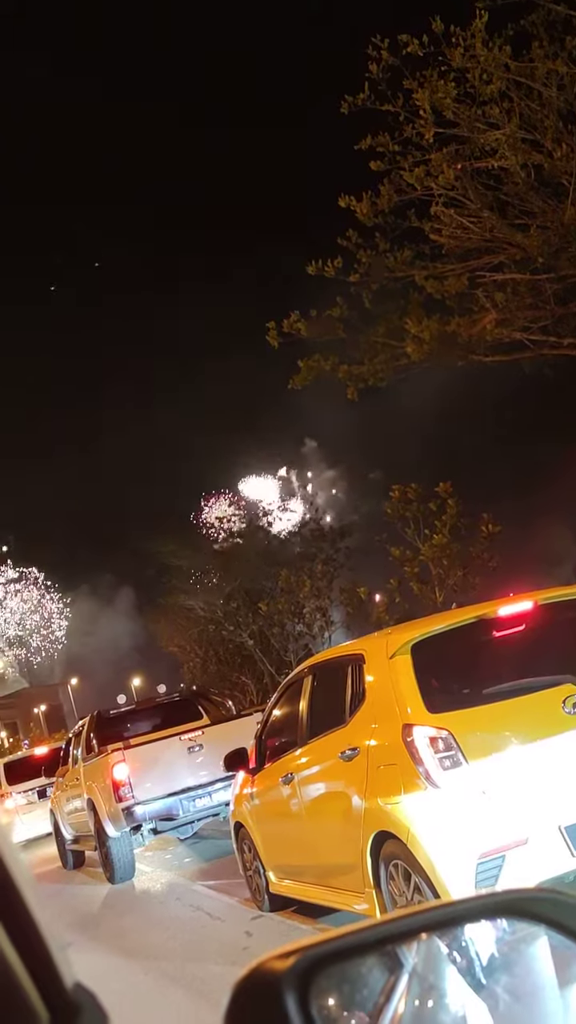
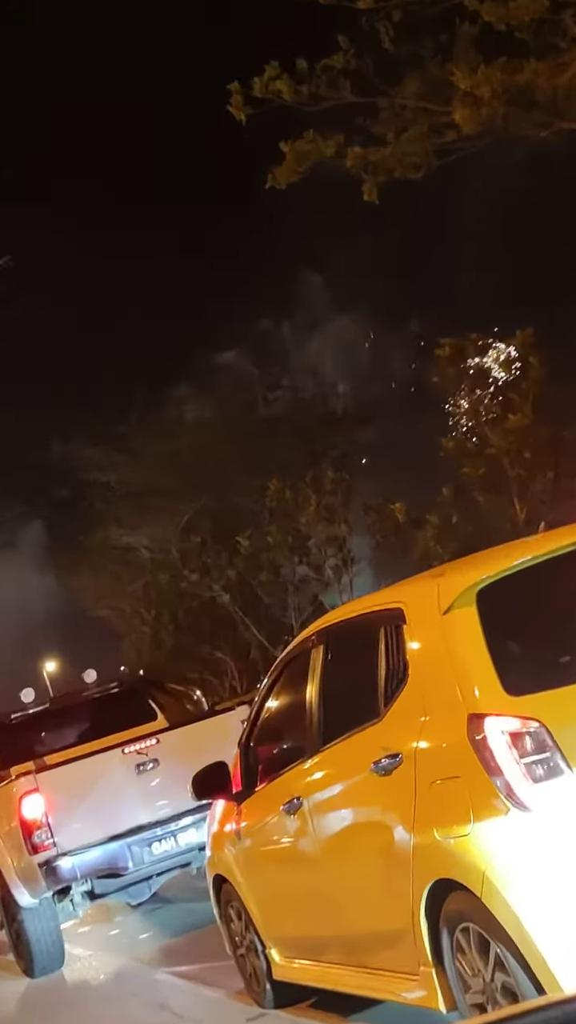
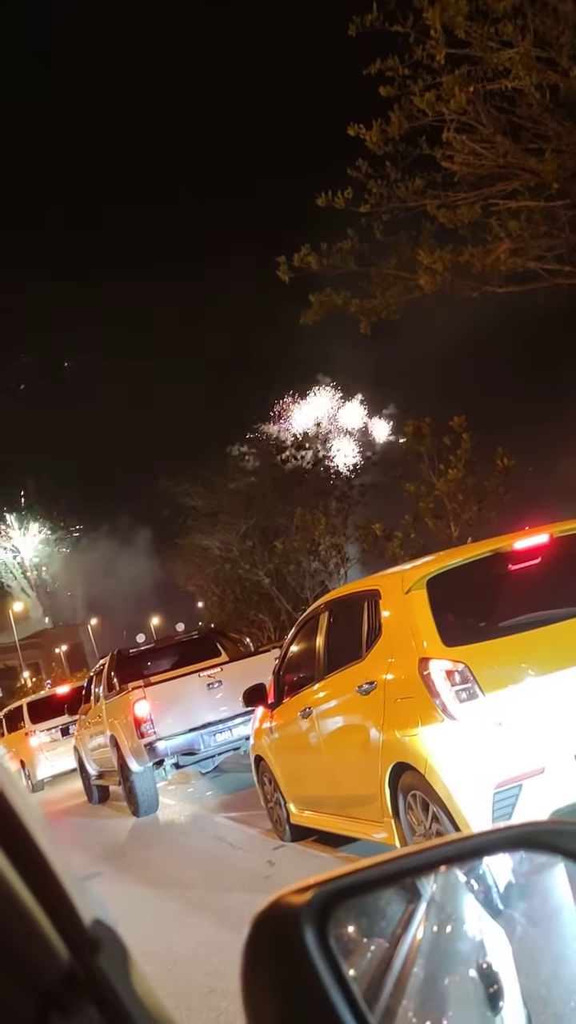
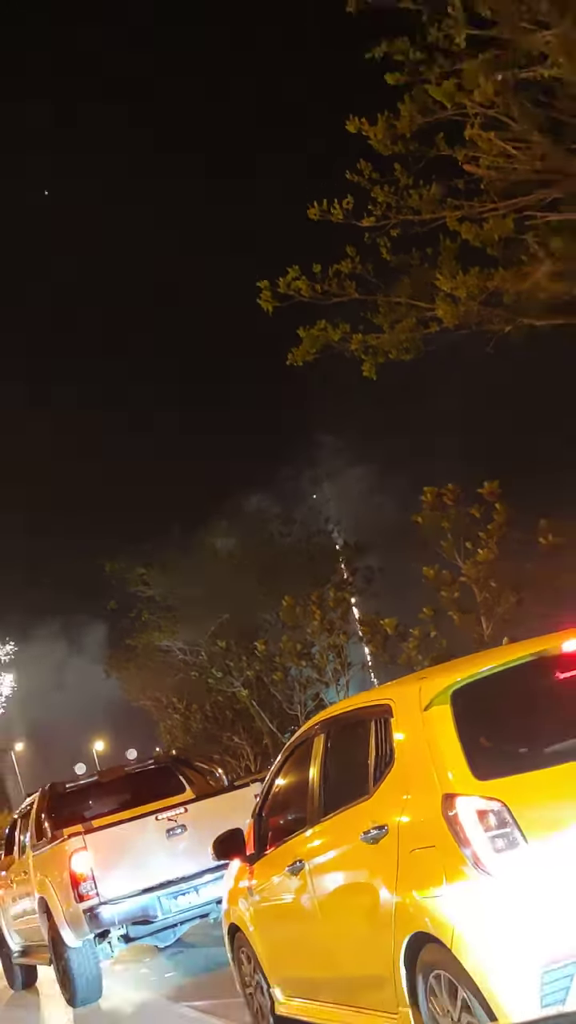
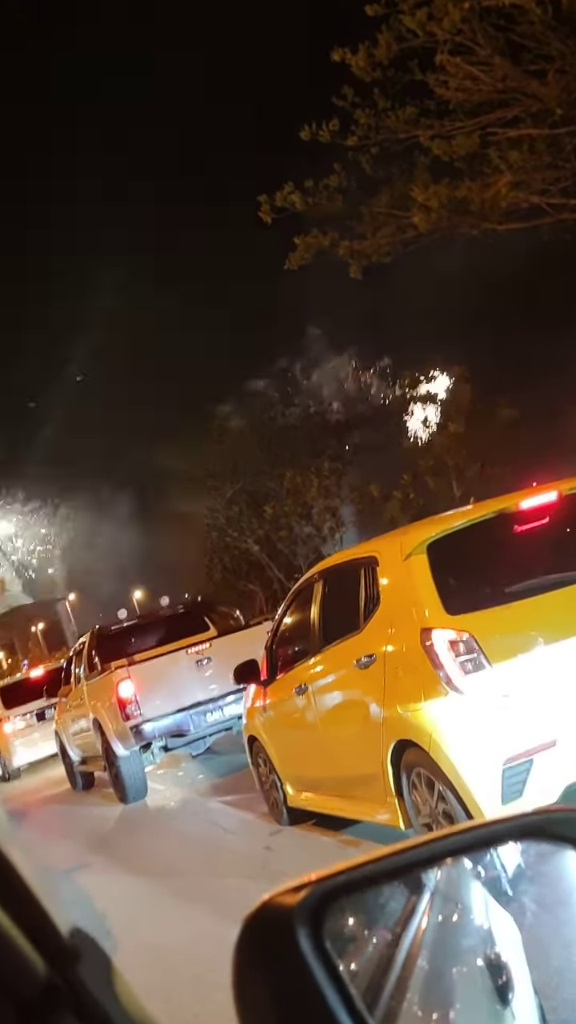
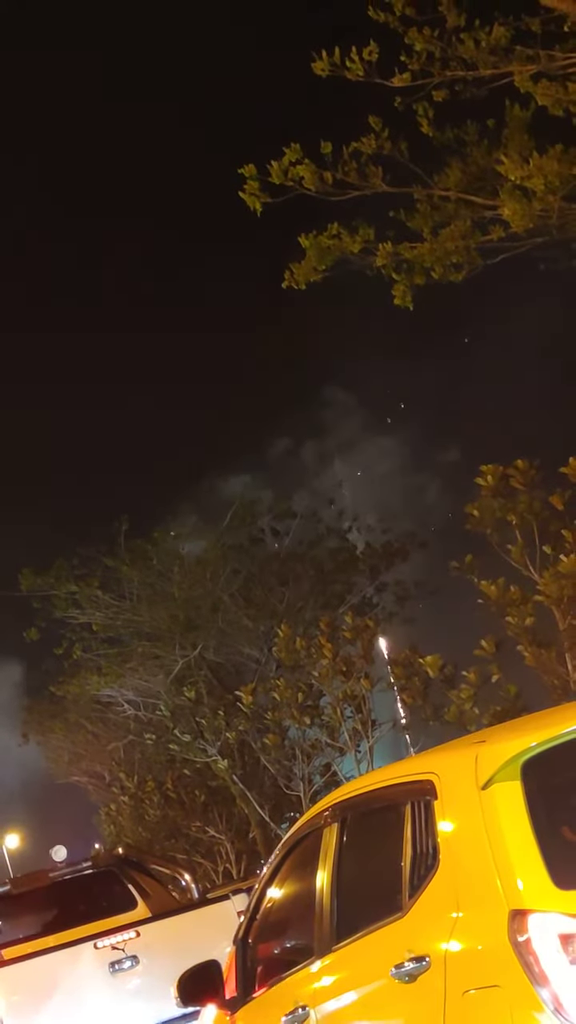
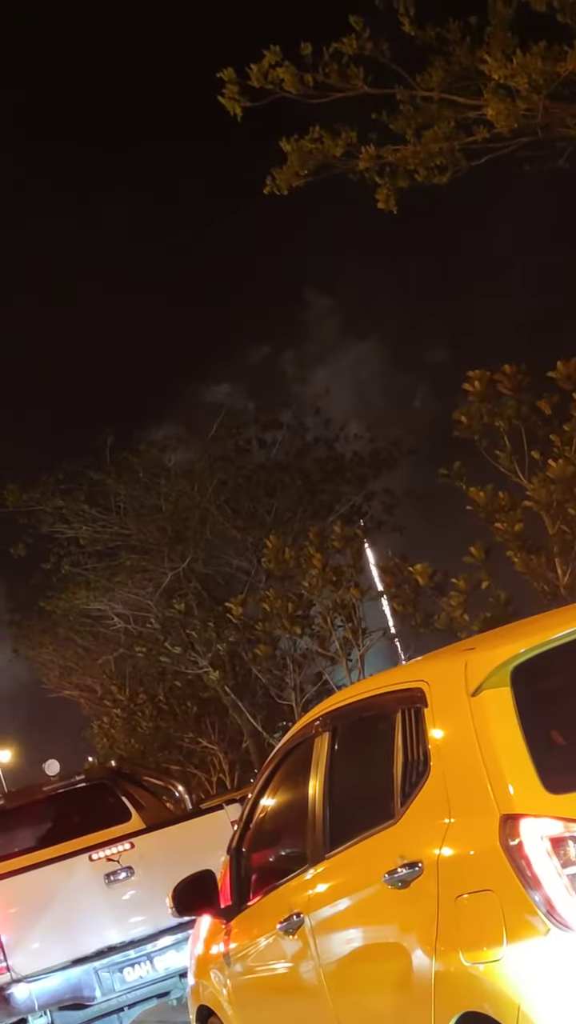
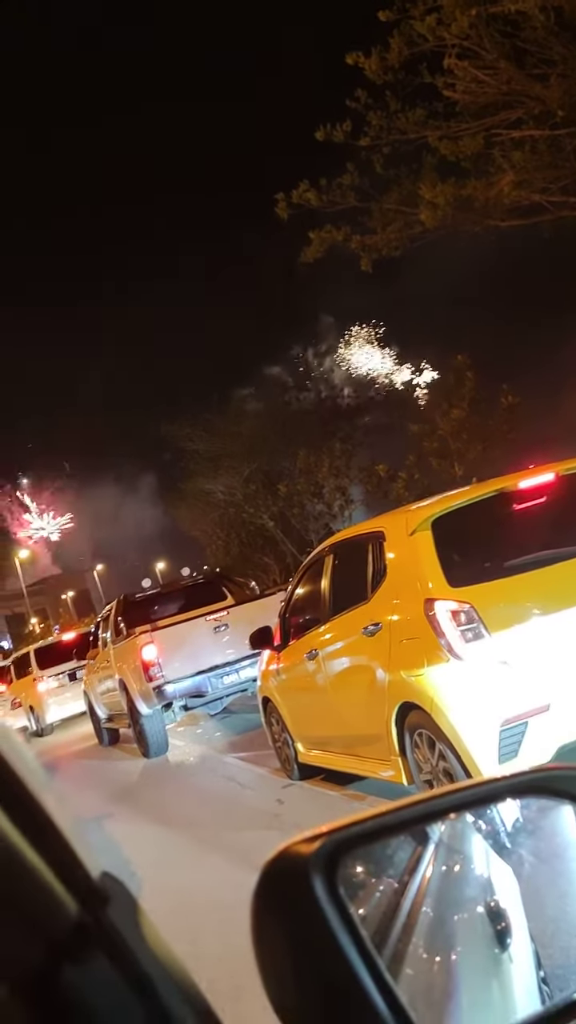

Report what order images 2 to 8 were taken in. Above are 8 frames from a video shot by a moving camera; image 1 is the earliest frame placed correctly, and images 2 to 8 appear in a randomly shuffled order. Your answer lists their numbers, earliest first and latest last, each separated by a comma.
3, 8, 5, 2, 7, 6, 4
